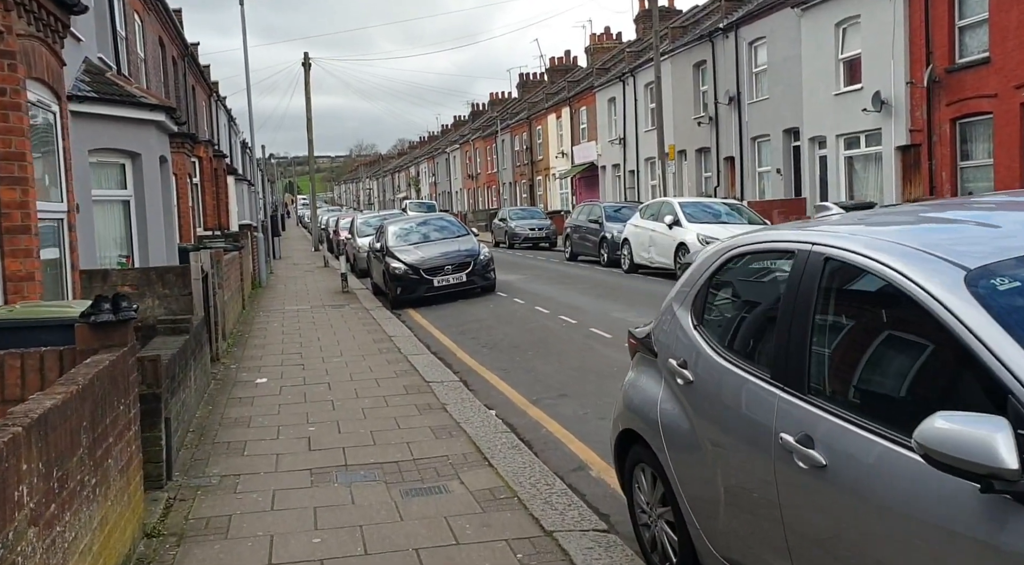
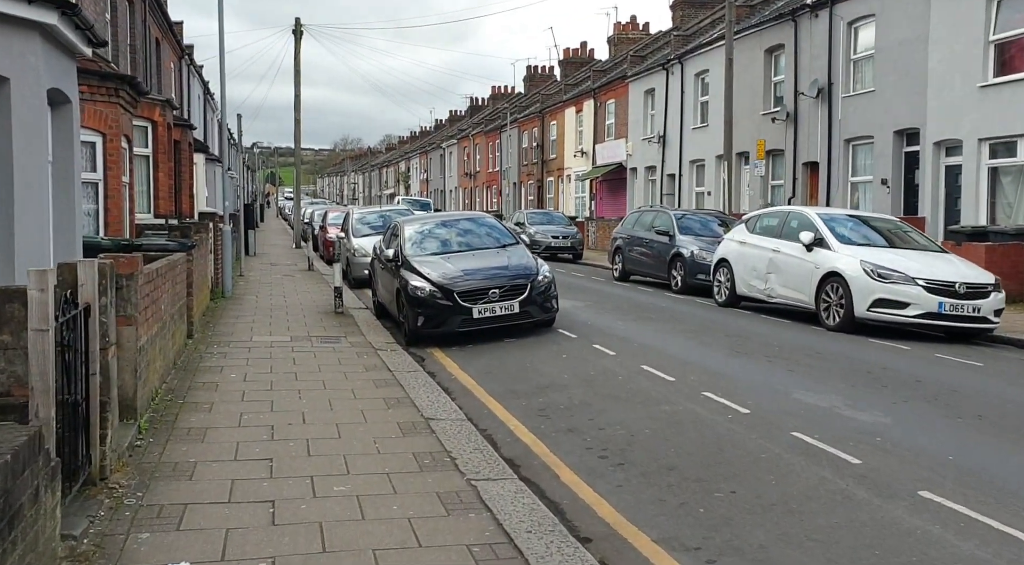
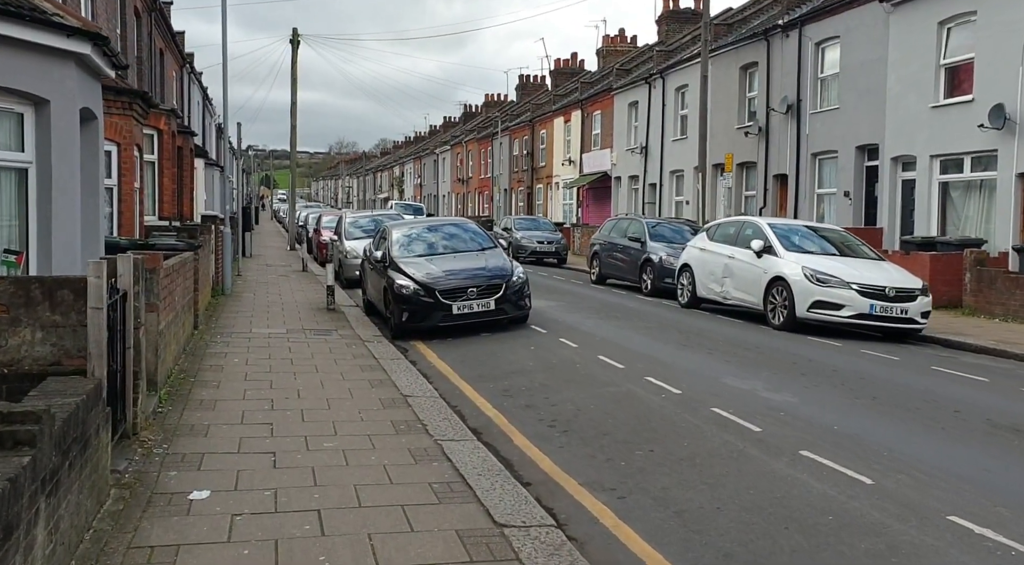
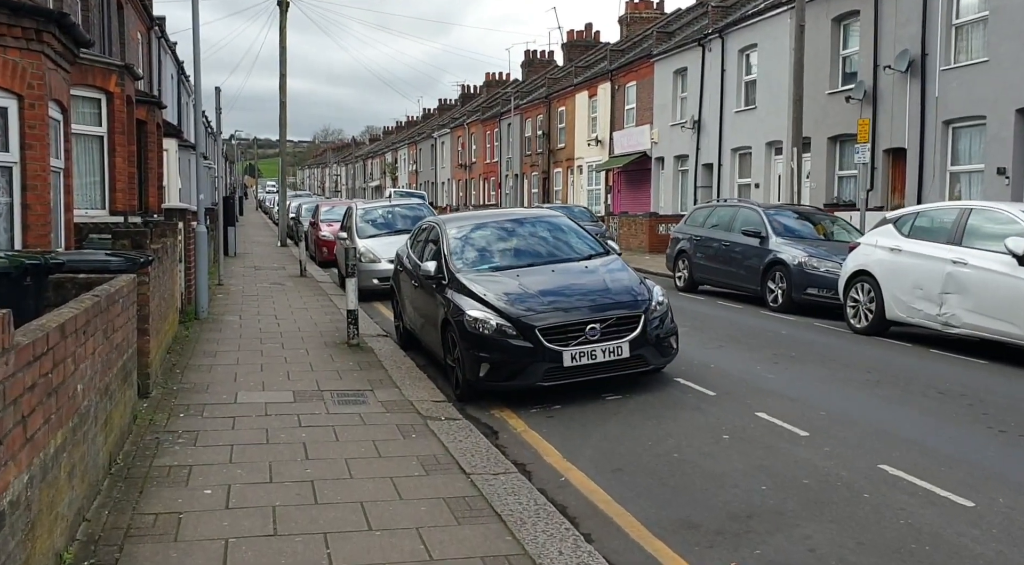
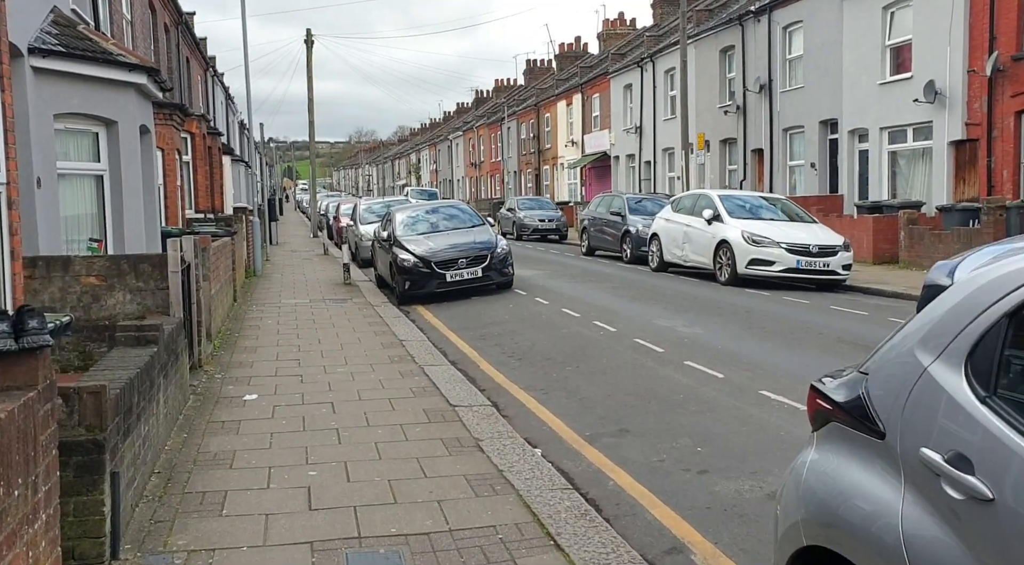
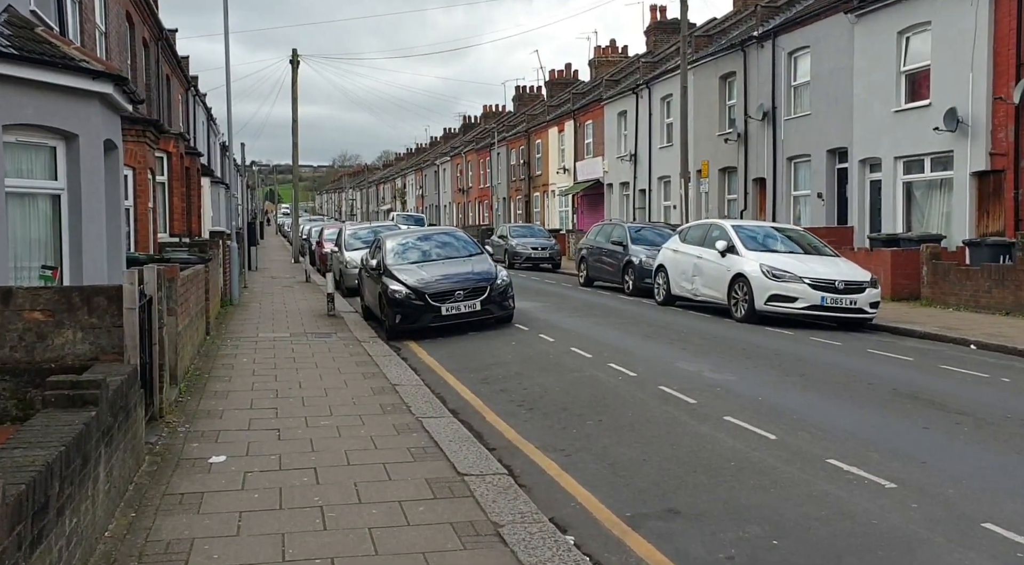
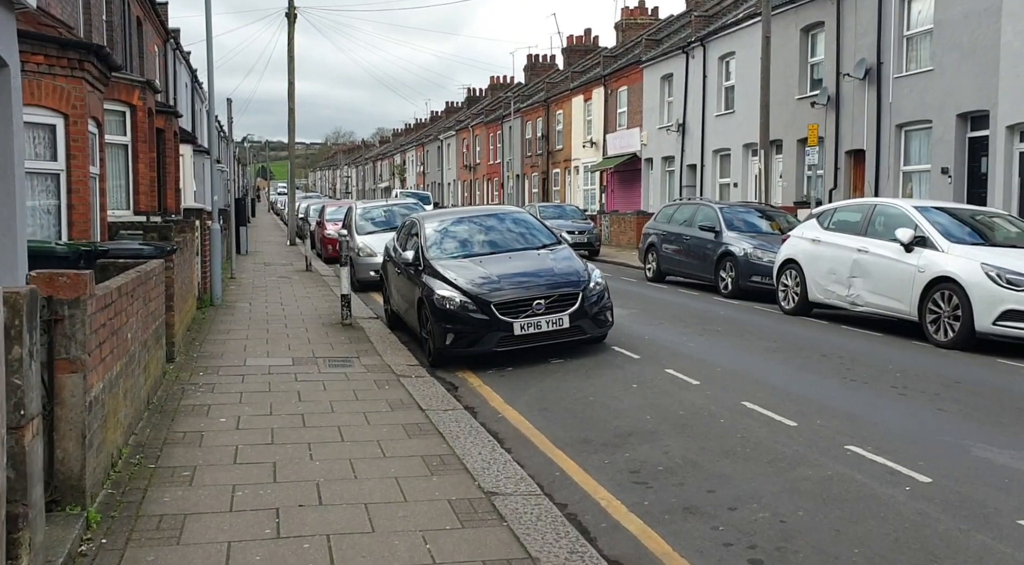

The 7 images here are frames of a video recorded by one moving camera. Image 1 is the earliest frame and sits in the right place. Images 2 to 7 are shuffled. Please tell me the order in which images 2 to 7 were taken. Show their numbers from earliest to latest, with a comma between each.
5, 6, 3, 2, 7, 4
